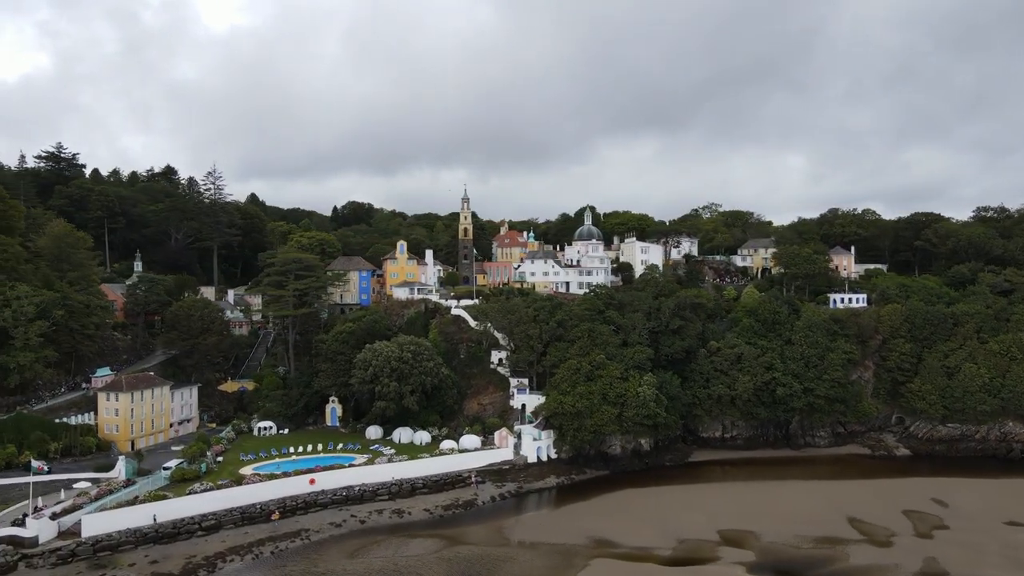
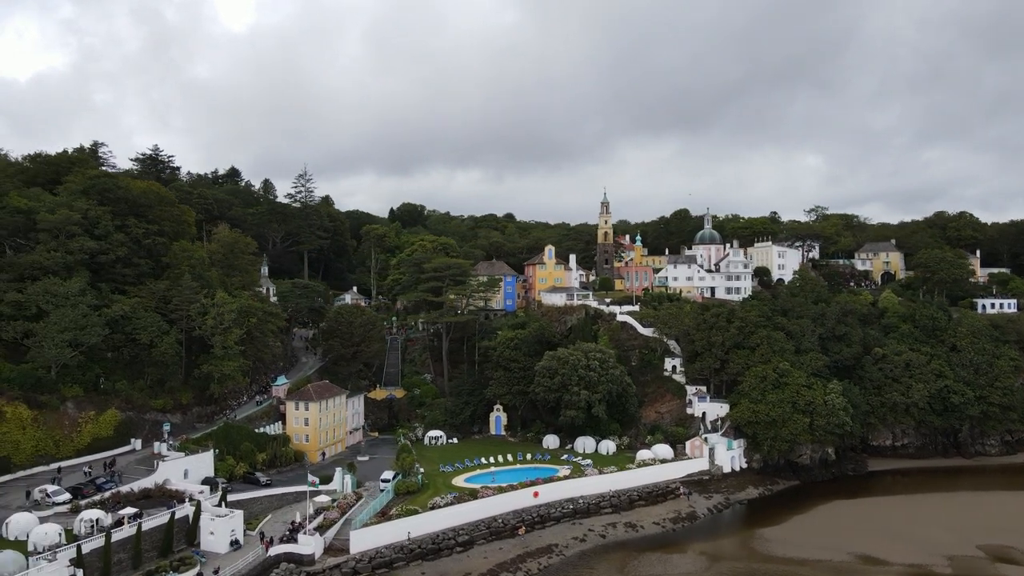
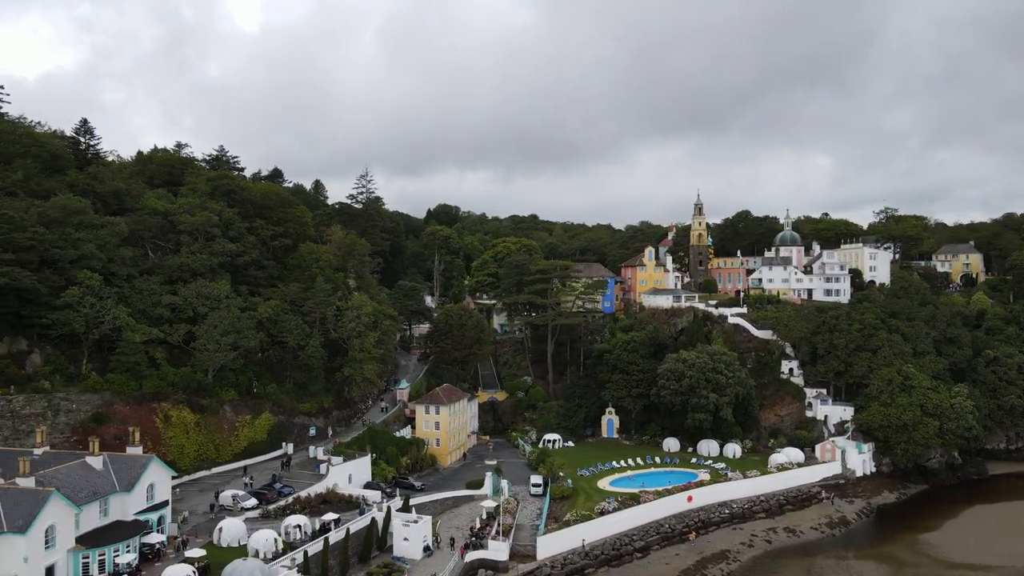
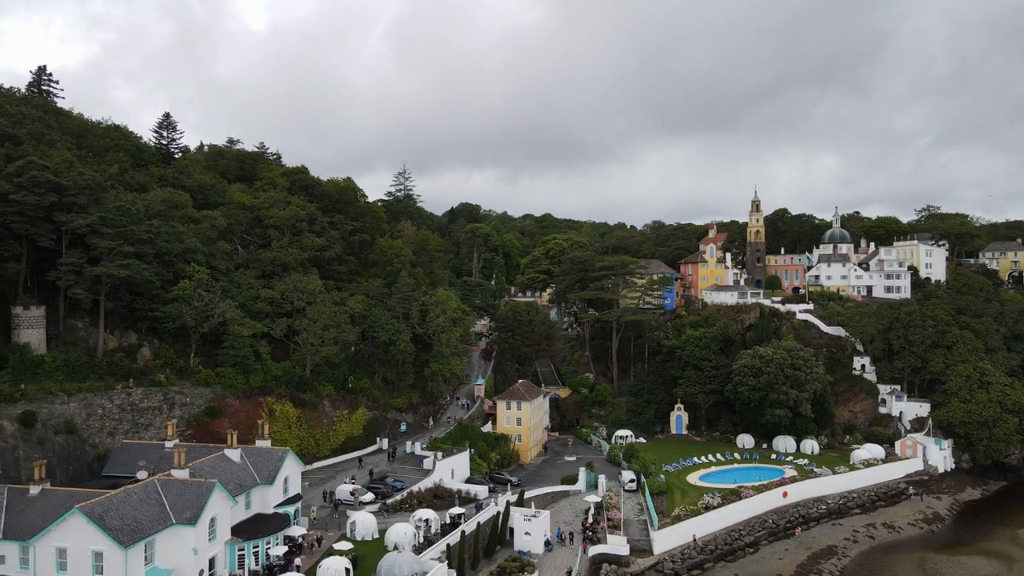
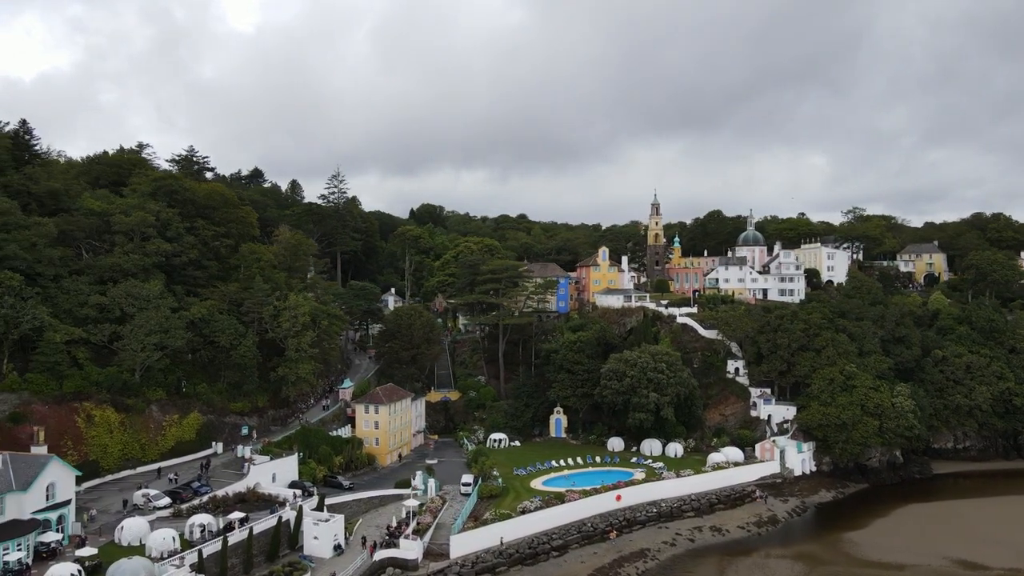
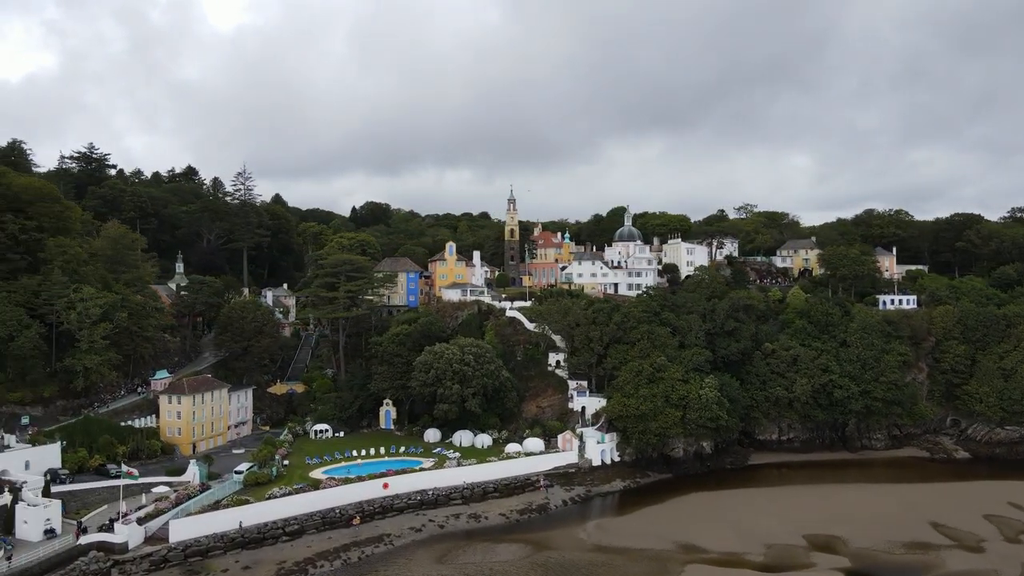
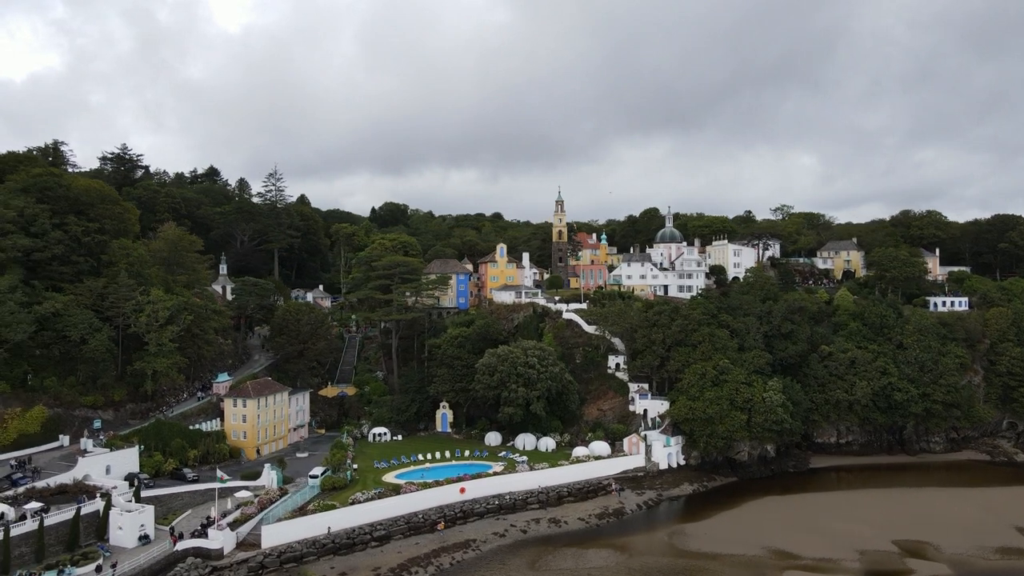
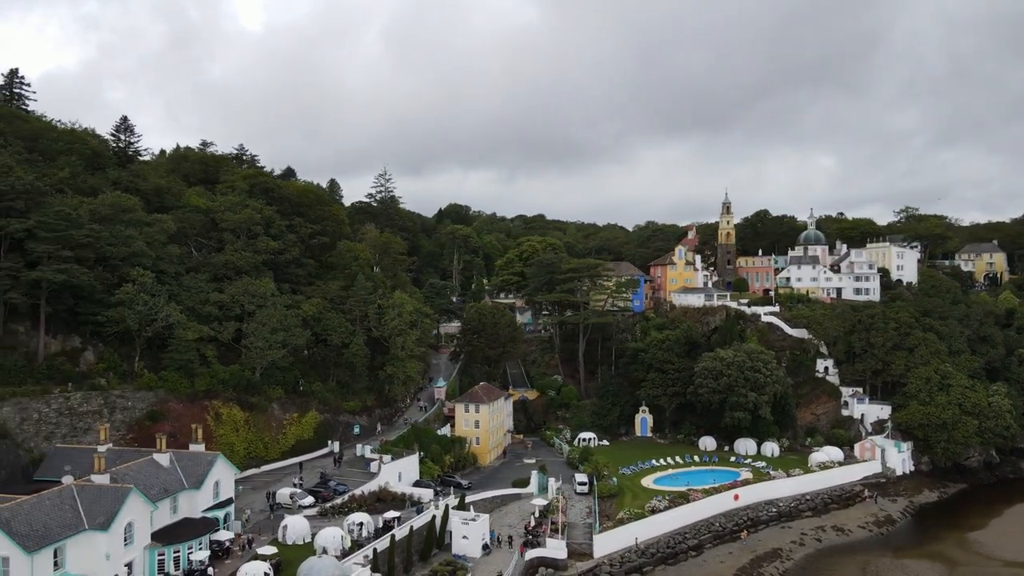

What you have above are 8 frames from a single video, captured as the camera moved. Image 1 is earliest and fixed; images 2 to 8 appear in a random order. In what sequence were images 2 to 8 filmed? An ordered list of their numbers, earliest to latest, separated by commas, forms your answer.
6, 7, 2, 5, 3, 8, 4
